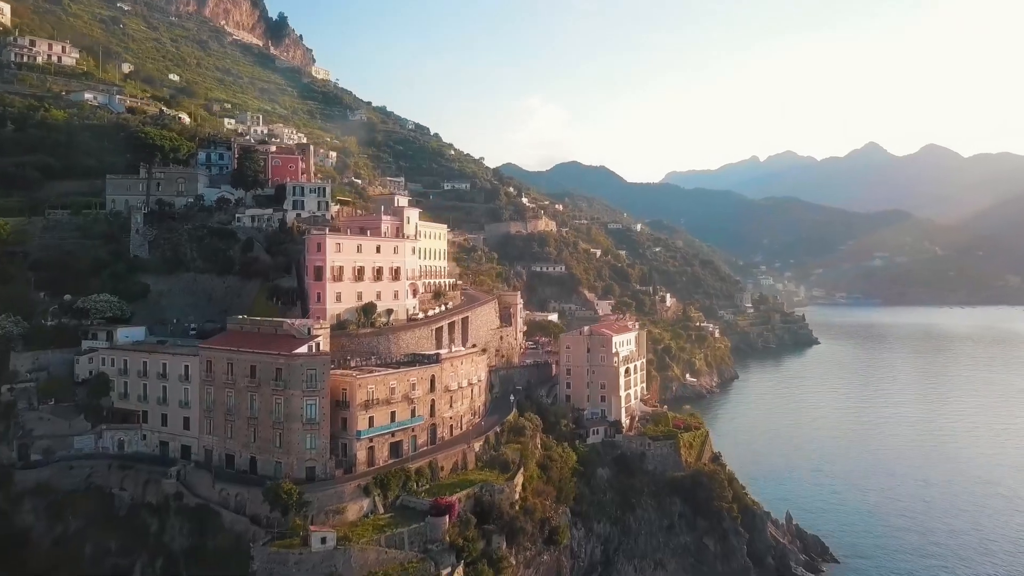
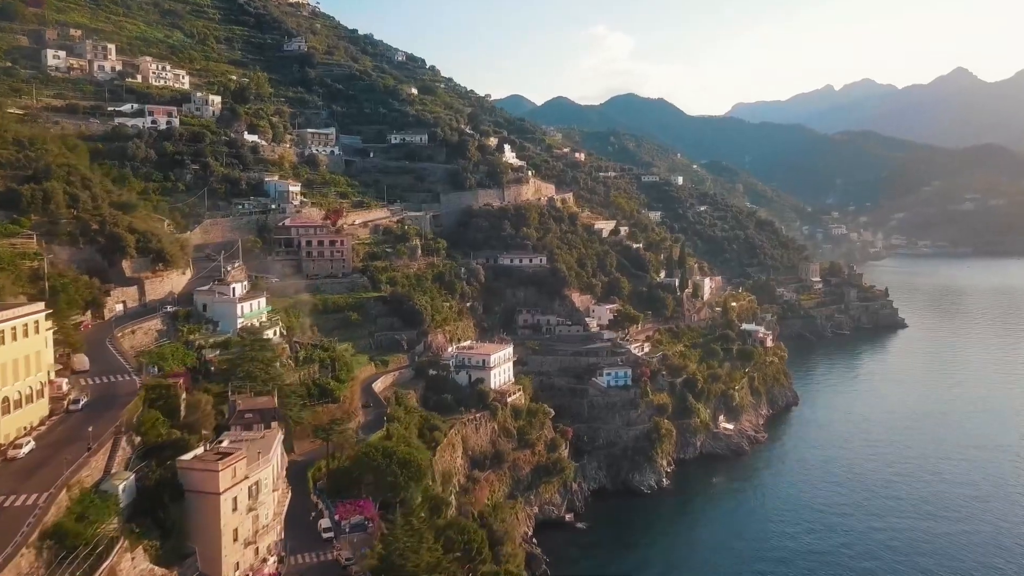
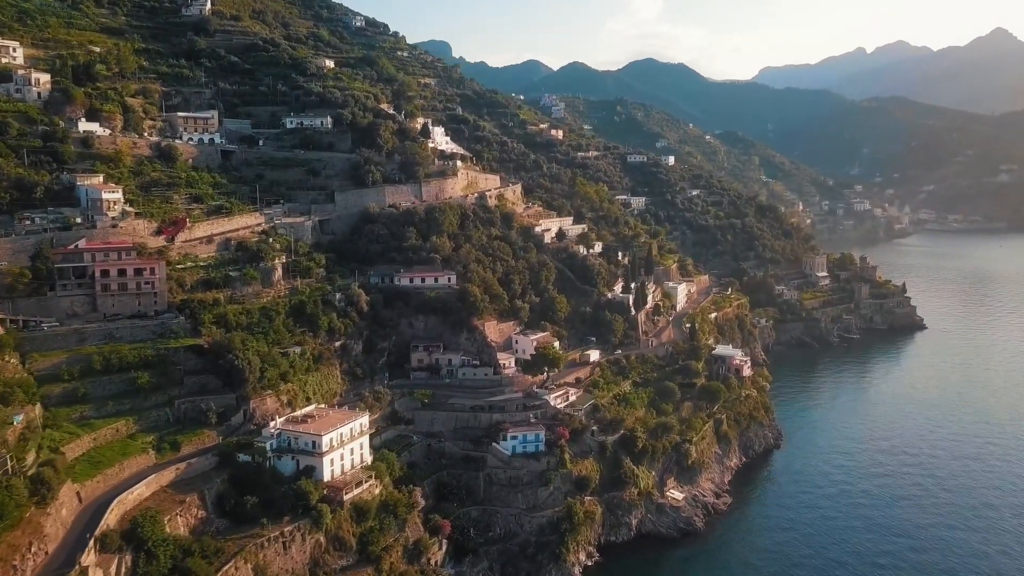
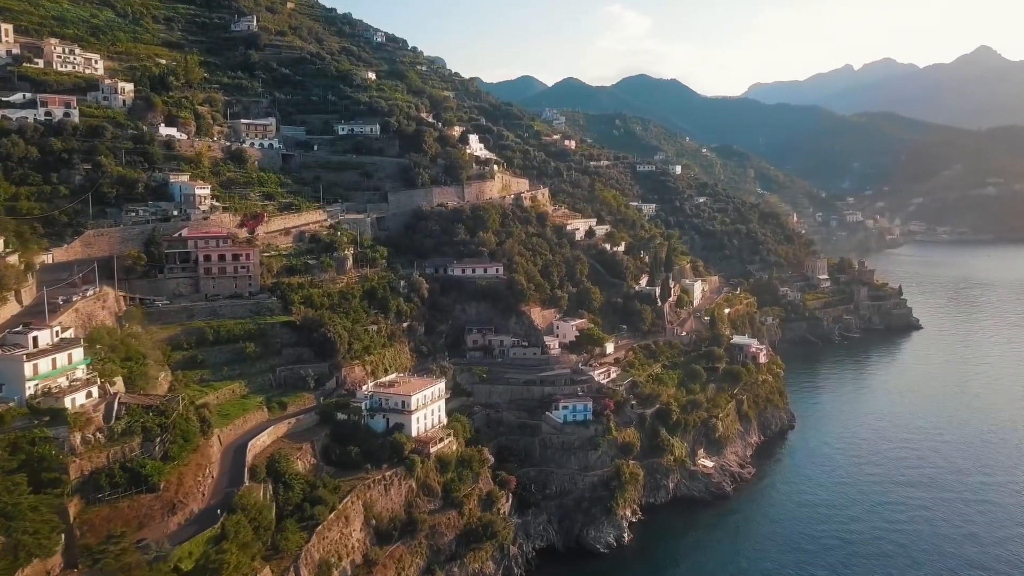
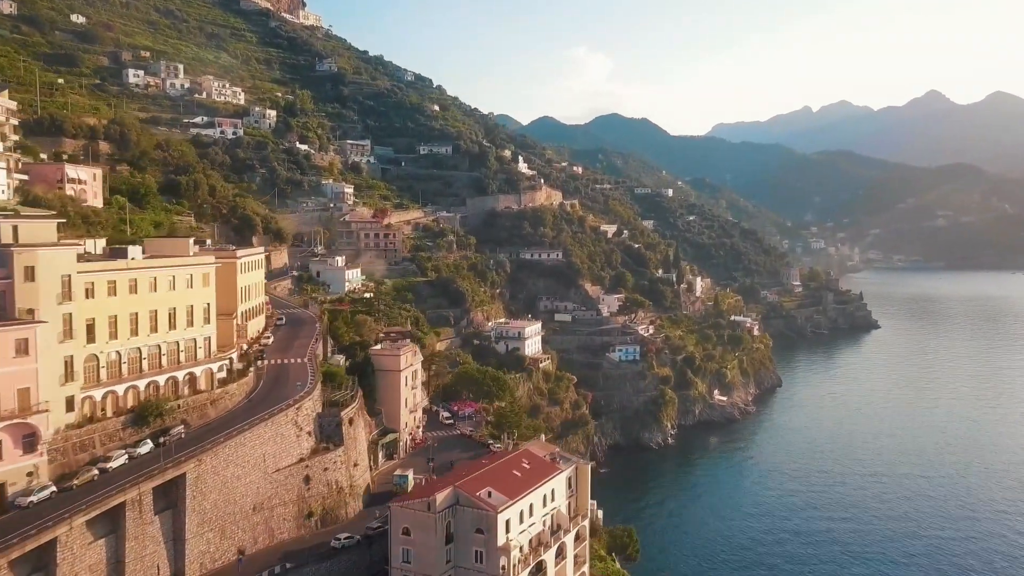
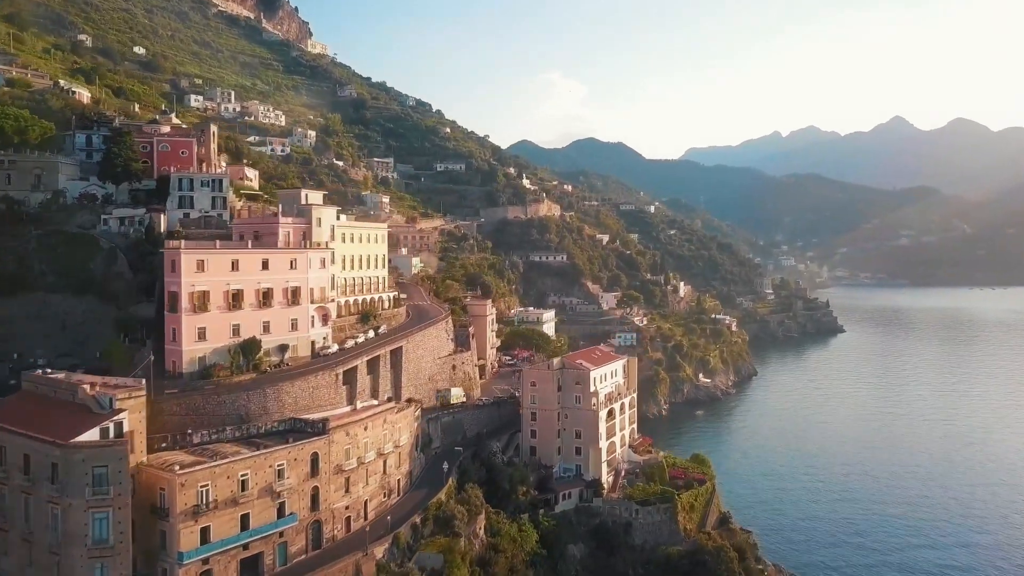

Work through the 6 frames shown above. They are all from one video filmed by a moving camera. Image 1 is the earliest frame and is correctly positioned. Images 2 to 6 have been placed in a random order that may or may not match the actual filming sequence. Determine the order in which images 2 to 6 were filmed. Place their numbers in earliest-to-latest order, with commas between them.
6, 5, 2, 4, 3
